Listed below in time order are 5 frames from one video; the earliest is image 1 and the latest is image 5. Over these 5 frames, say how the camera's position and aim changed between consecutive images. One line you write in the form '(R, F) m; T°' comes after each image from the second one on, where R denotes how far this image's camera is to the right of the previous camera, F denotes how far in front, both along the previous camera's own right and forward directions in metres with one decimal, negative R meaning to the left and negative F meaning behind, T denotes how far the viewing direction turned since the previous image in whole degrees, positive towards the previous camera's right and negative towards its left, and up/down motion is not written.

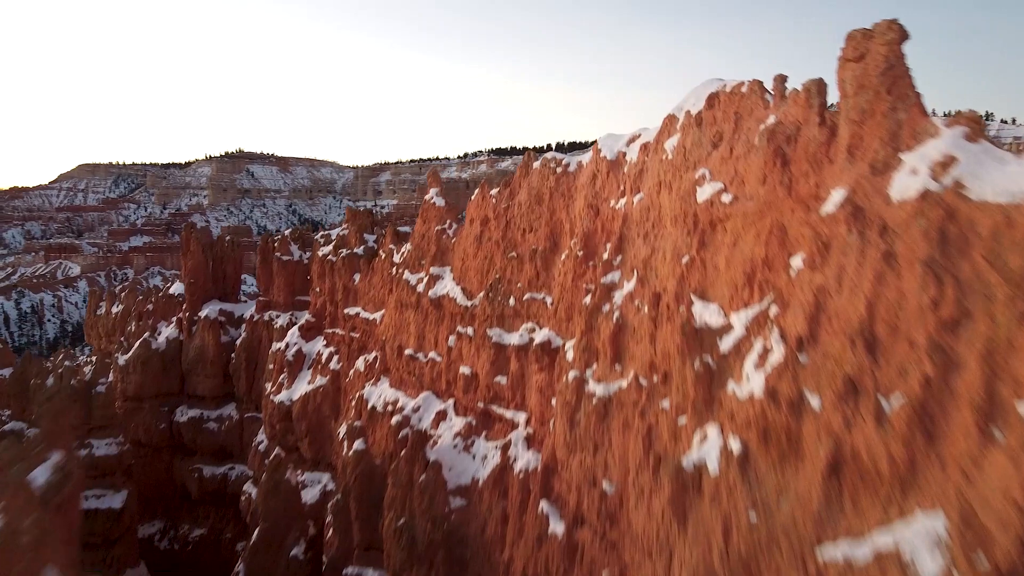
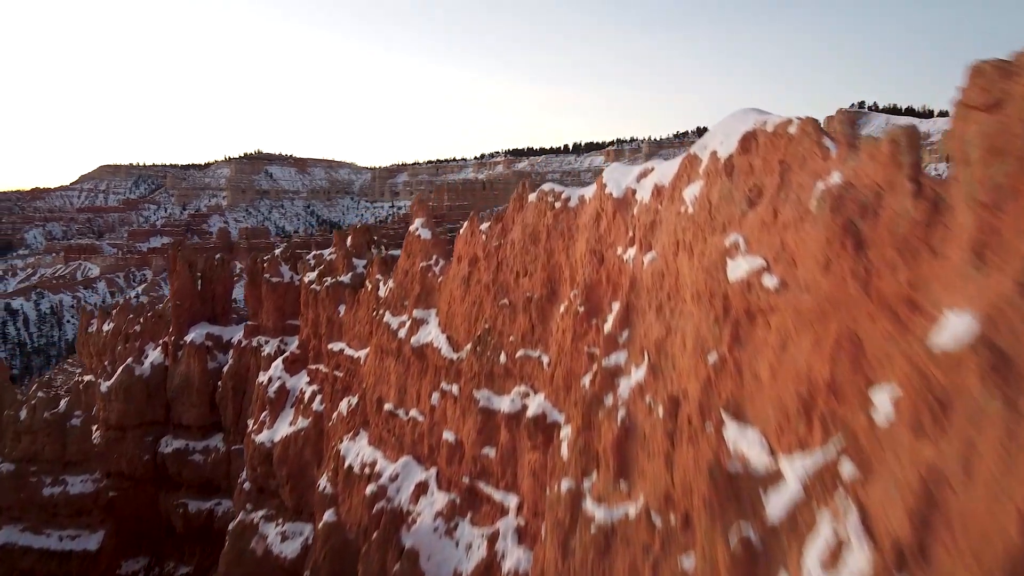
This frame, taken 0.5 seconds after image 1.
(+0.2, +1.2) m; -1°
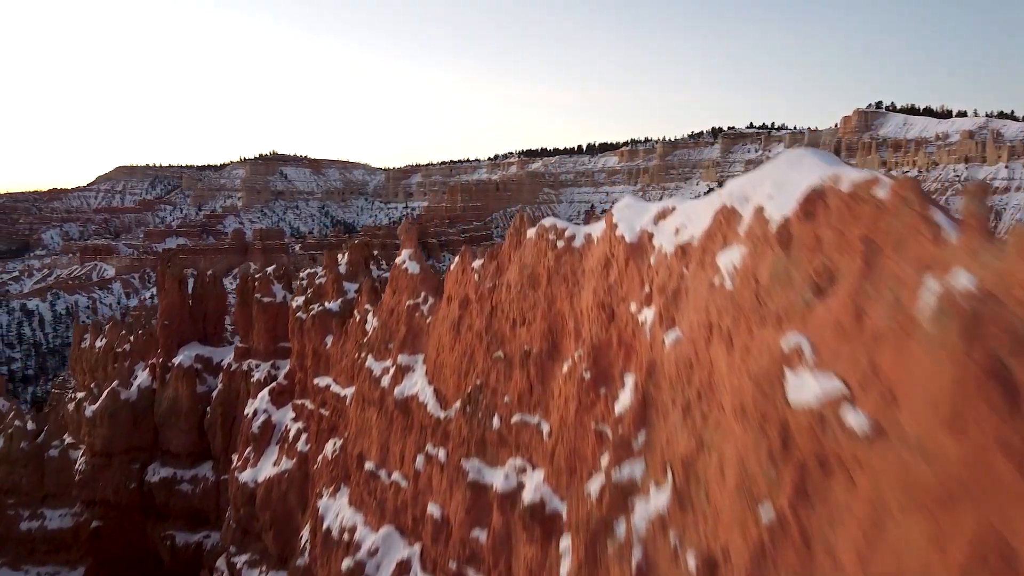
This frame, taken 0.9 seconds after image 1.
(+0.1, +1.0) m; -1°
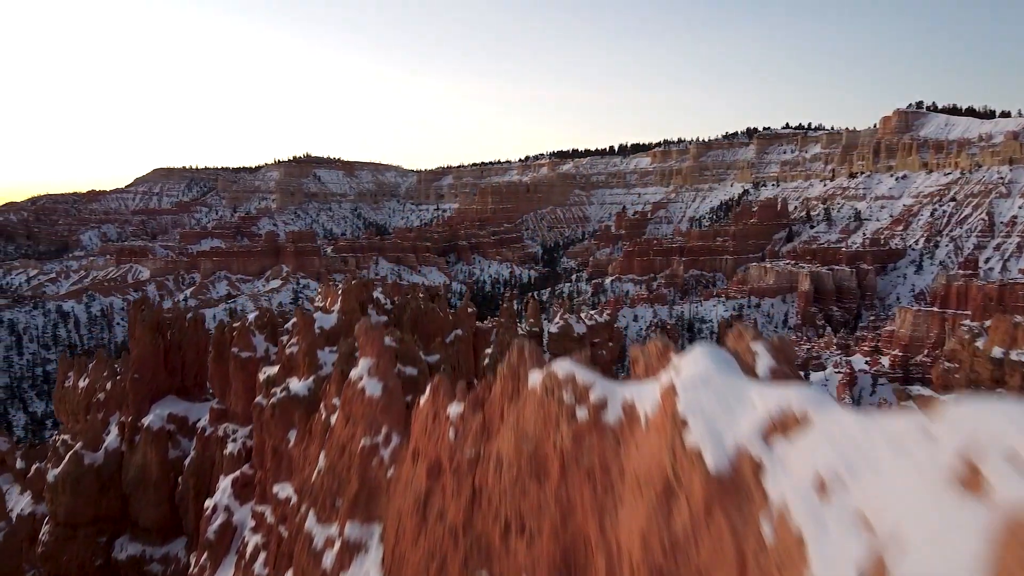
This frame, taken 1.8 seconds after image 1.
(+0.2, +2.3) m; -2°
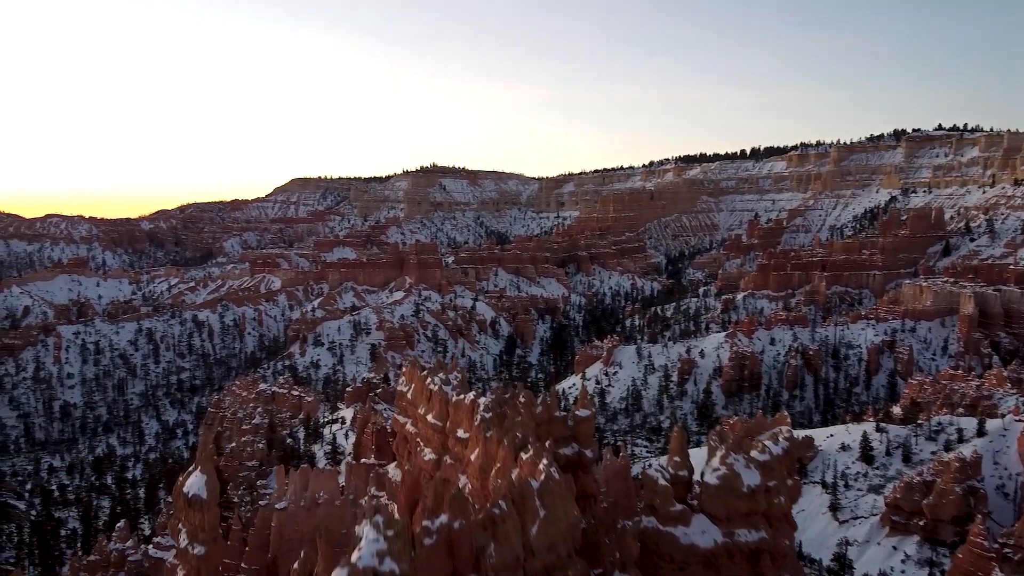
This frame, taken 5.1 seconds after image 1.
(-0.4, +8.6) m; -9°
